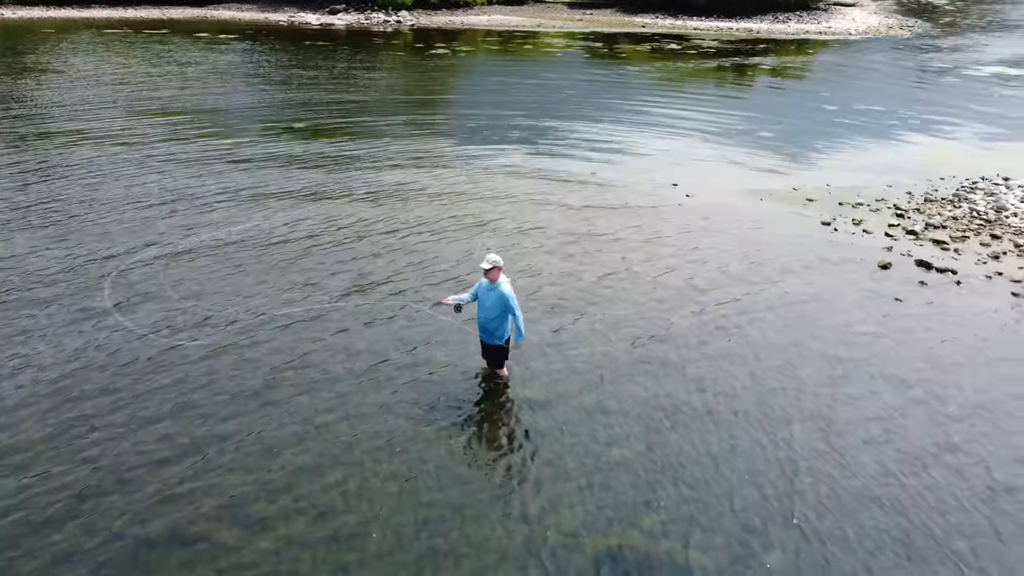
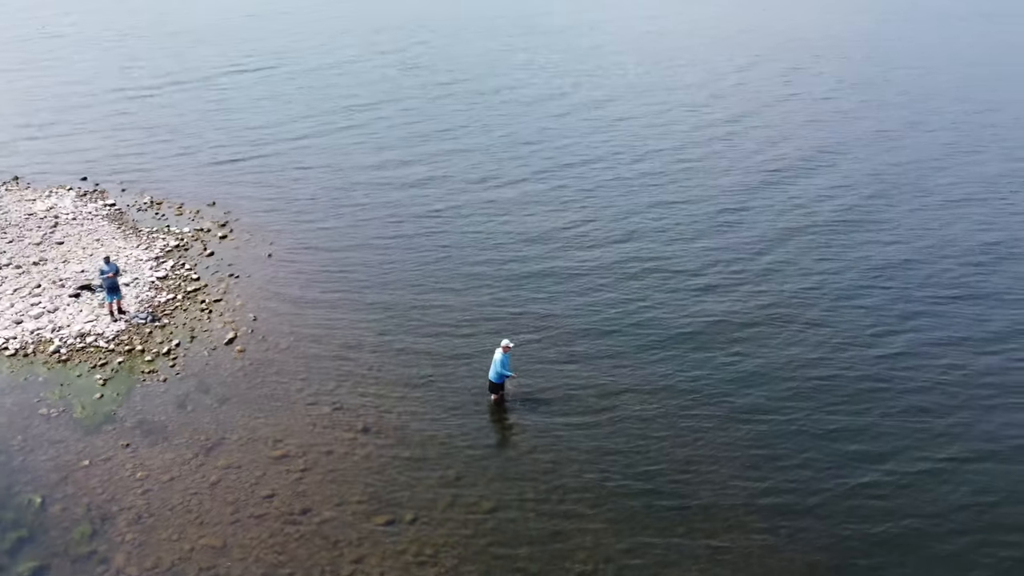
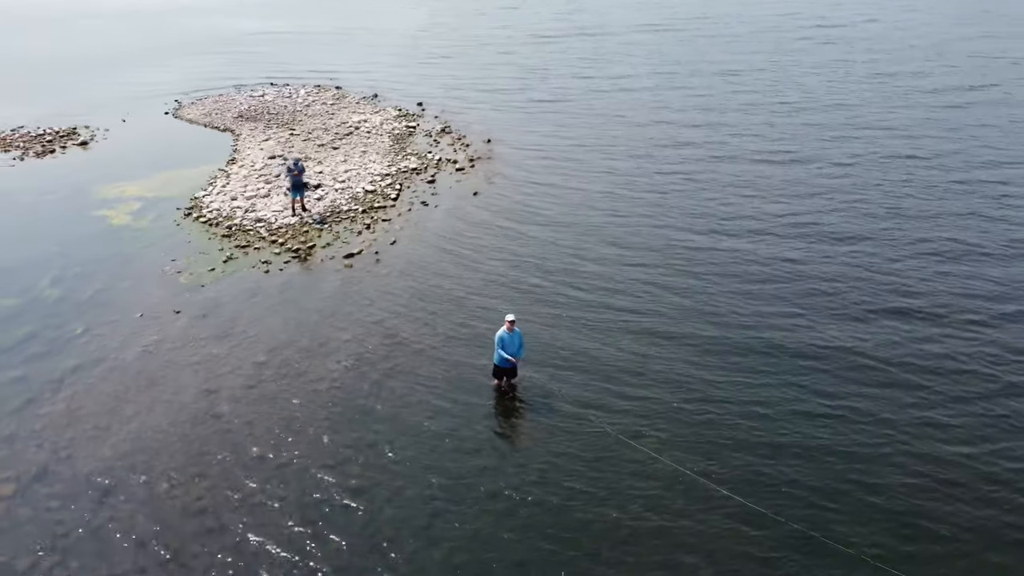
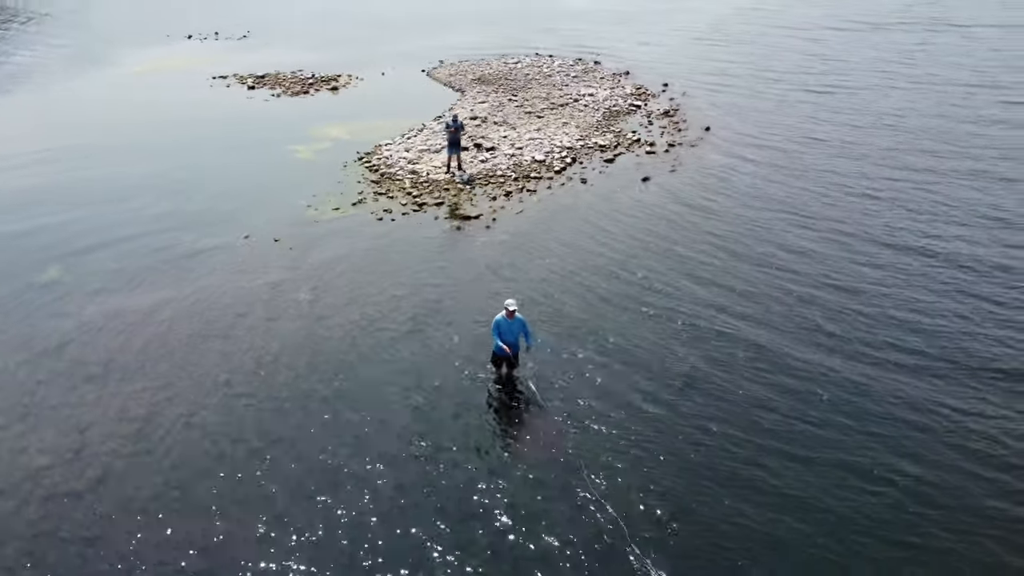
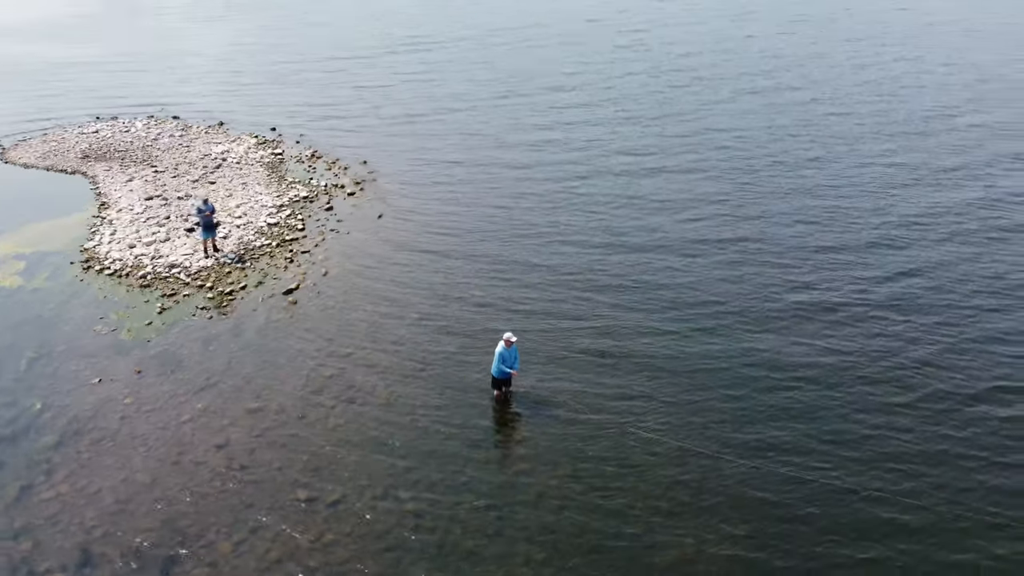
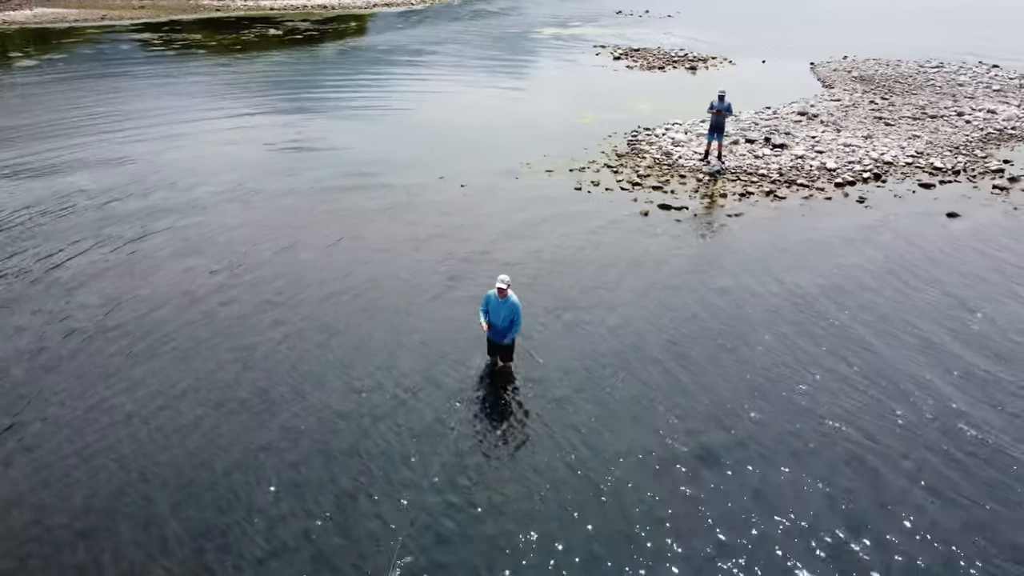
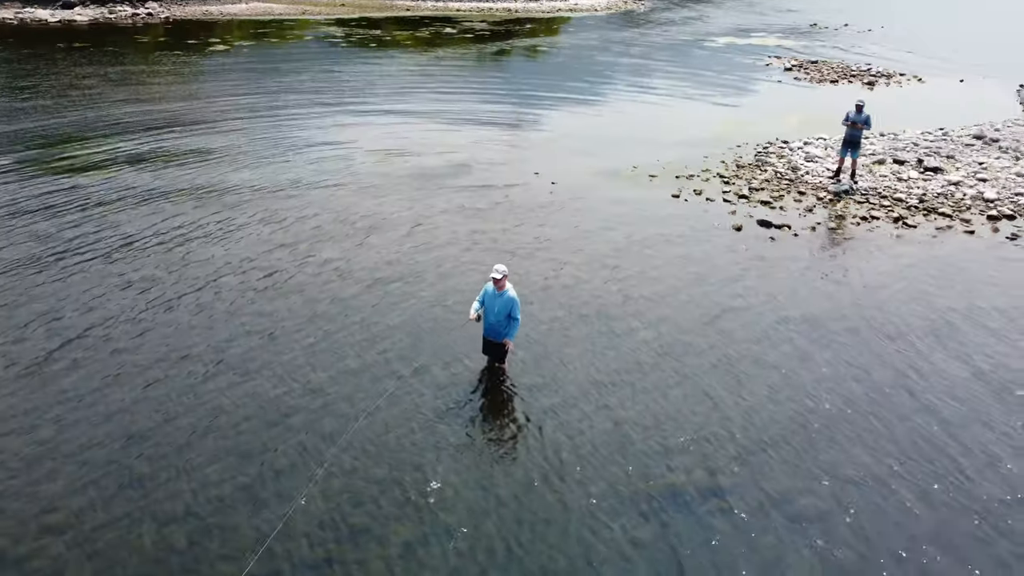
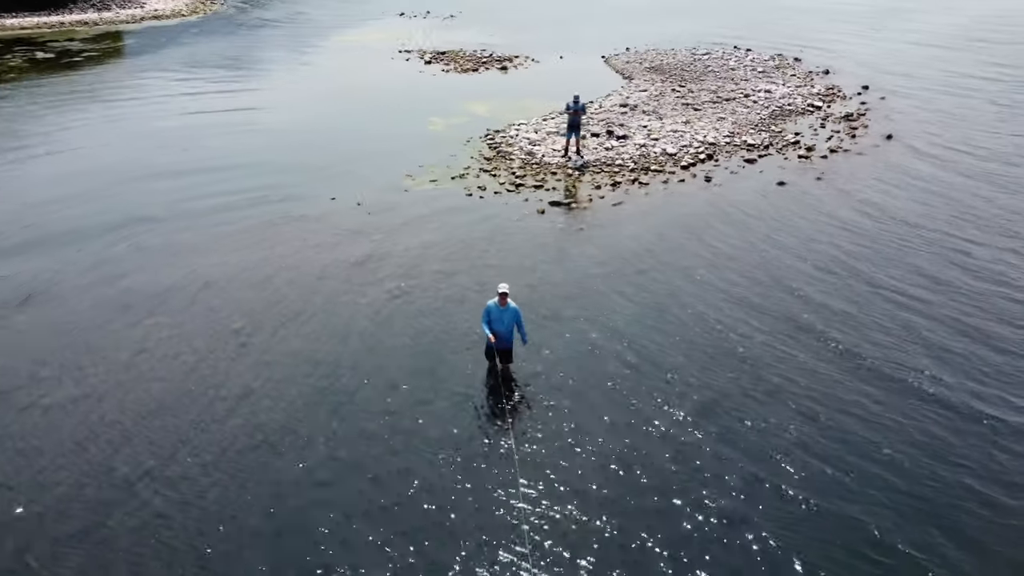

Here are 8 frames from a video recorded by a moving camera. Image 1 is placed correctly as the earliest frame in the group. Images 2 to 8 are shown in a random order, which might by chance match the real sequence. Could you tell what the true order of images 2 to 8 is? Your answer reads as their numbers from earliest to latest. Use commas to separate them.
7, 6, 8, 4, 3, 5, 2
